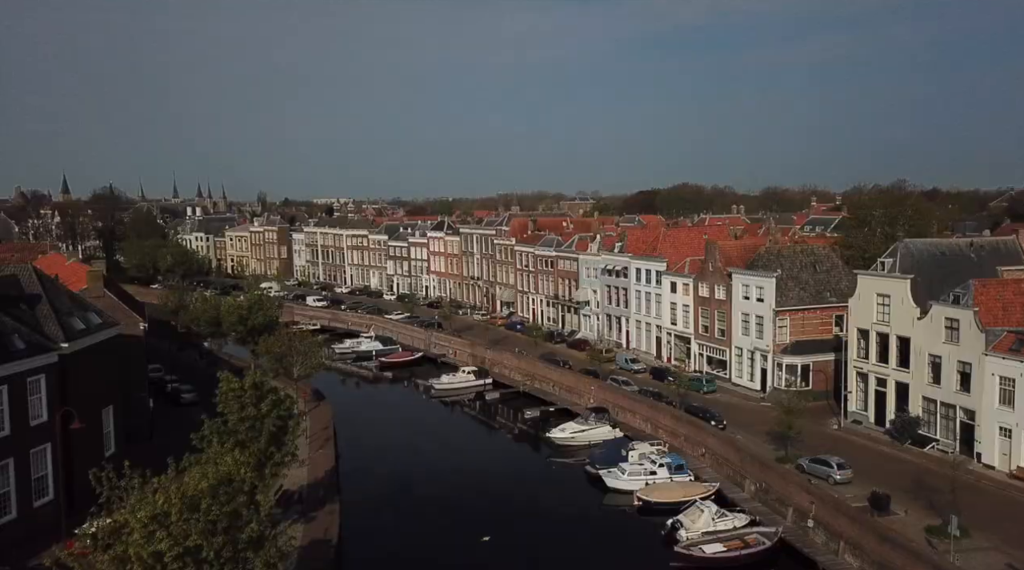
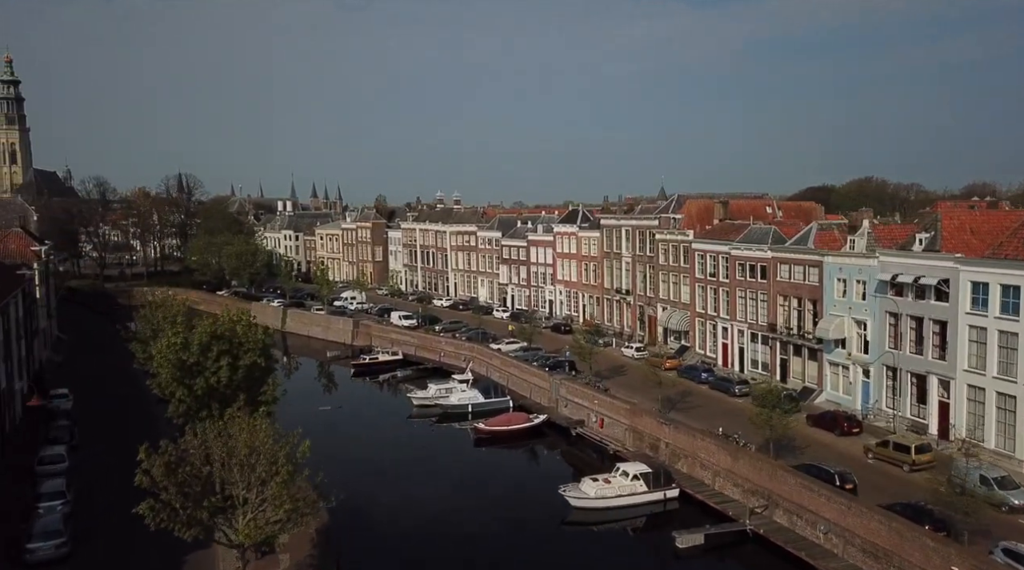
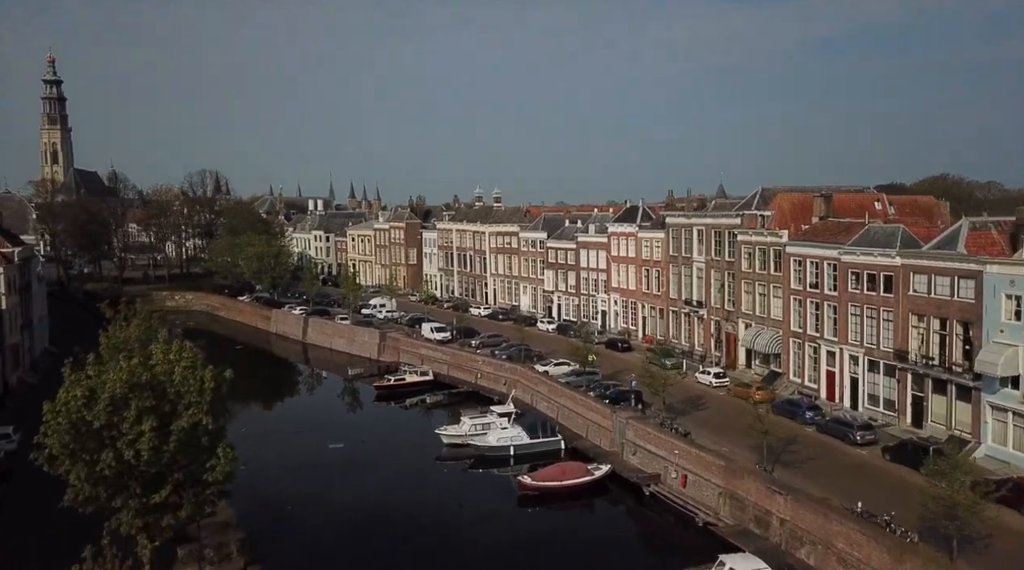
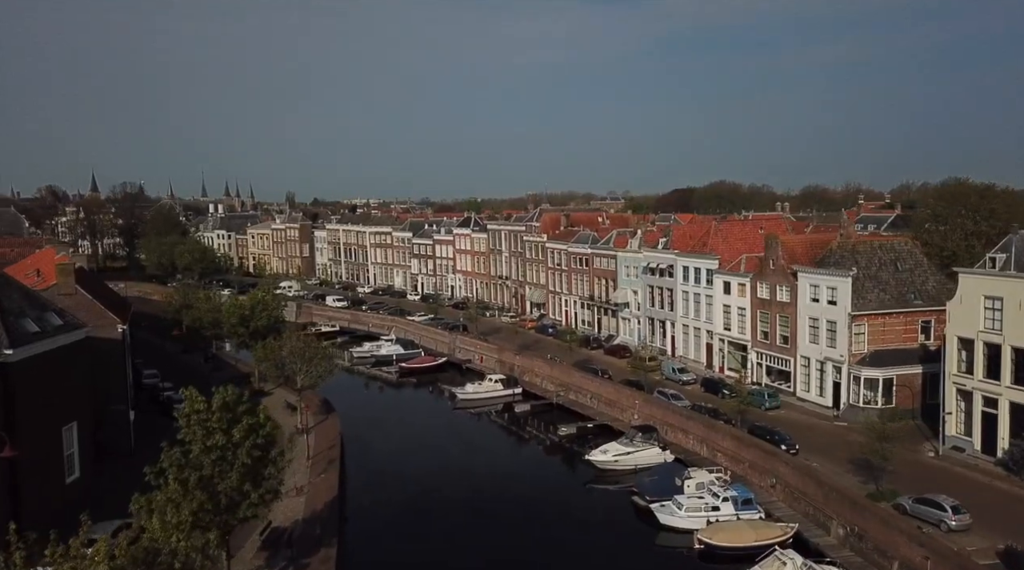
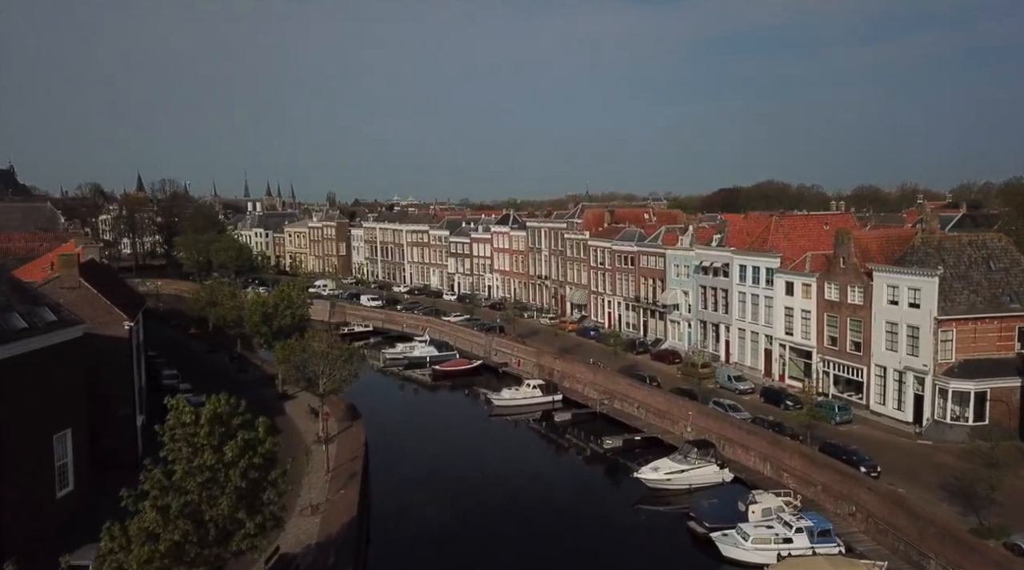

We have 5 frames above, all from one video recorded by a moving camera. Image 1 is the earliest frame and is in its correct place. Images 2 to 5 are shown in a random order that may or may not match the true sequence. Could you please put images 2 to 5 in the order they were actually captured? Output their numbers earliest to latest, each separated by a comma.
4, 5, 2, 3
